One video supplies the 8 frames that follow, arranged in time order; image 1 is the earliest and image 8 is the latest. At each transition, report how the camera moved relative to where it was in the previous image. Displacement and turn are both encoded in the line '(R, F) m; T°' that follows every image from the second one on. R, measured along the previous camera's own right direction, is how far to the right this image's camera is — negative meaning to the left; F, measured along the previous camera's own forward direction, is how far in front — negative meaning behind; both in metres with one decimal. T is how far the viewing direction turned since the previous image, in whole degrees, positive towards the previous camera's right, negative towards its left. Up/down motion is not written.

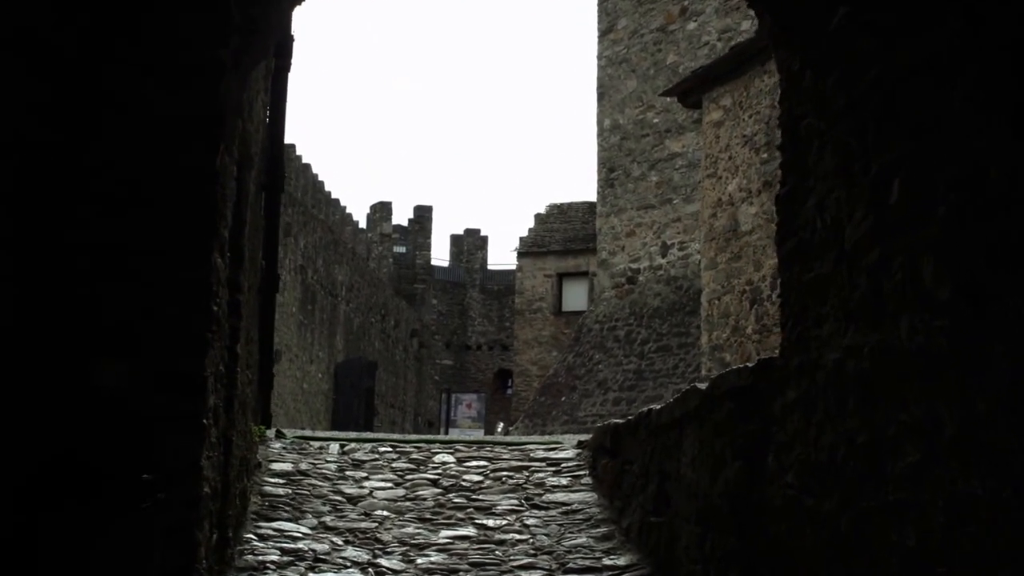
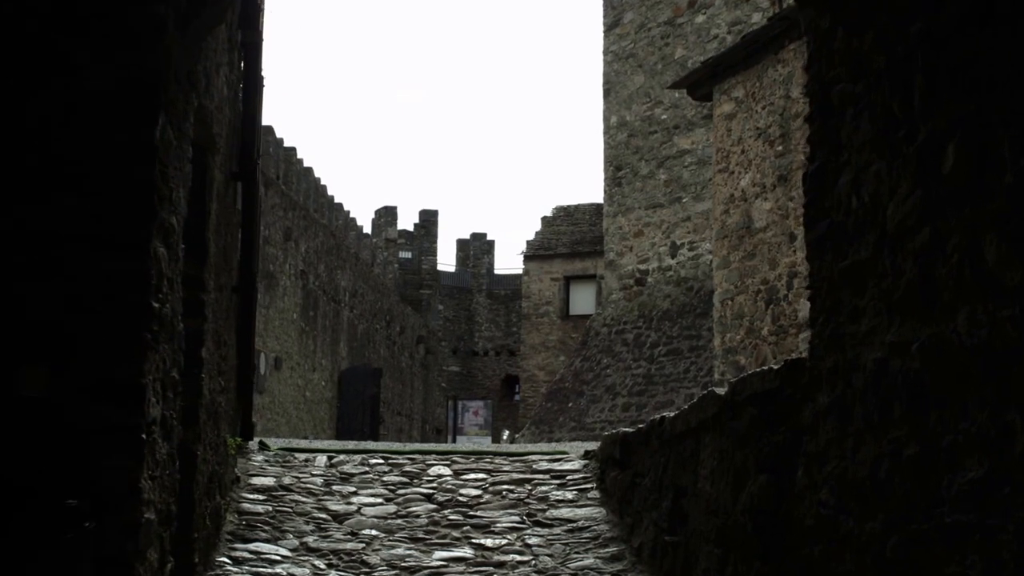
(0.0, +0.5) m; 0°
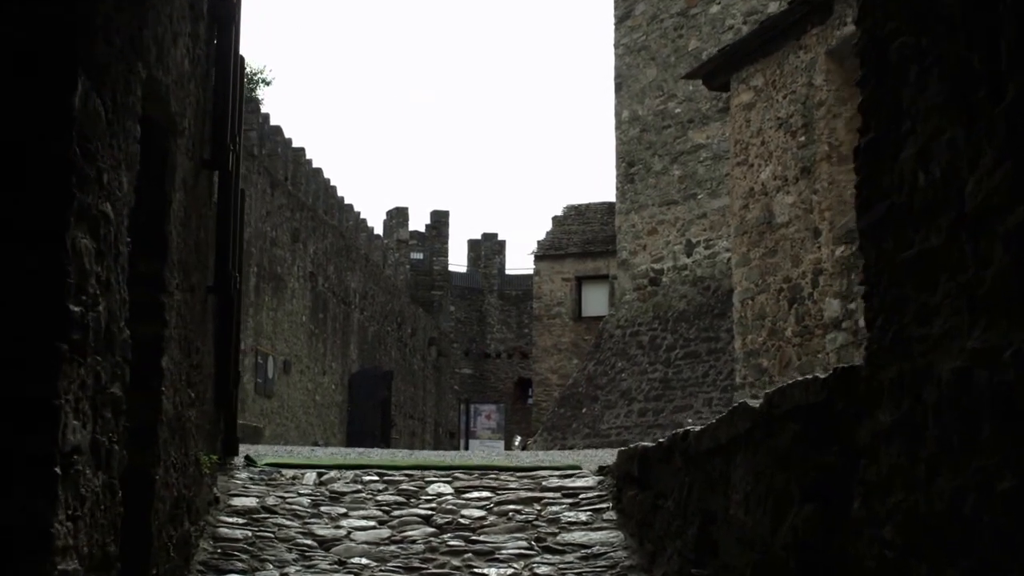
(0.0, +0.6) m; -1°
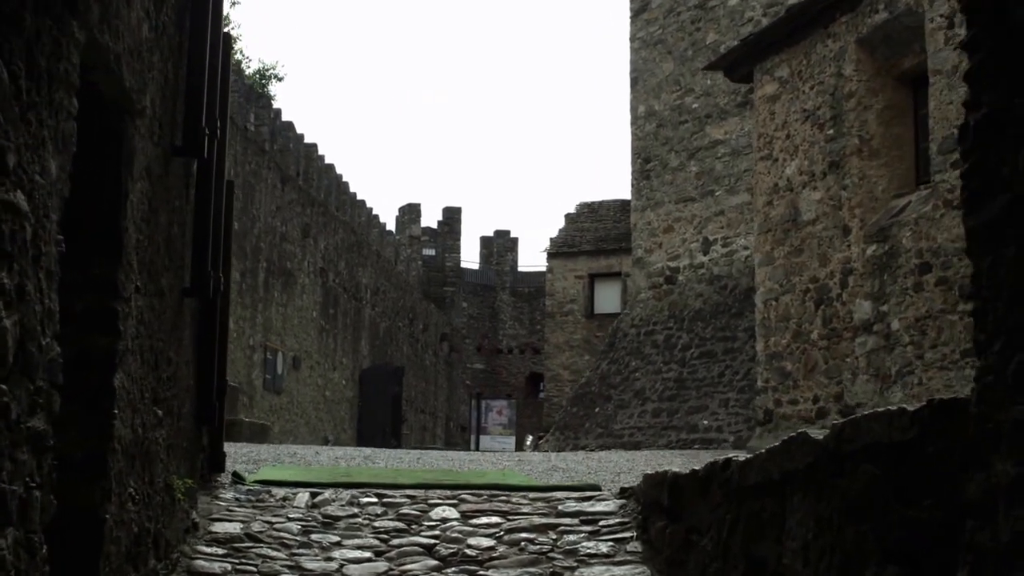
(0.0, +0.6) m; -1°
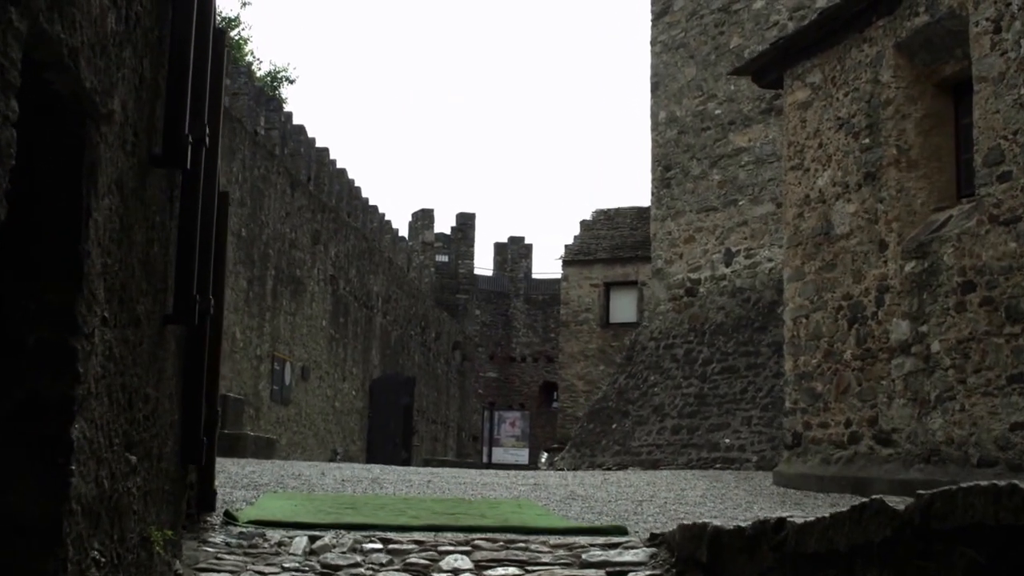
(0.0, +0.5) m; -1°
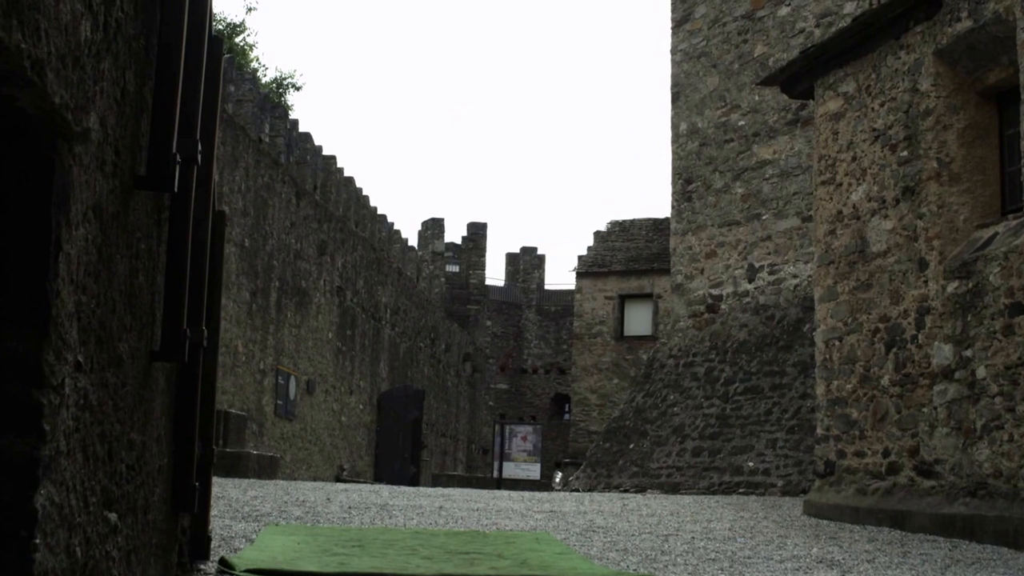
(-0.1, +0.5) m; -1°
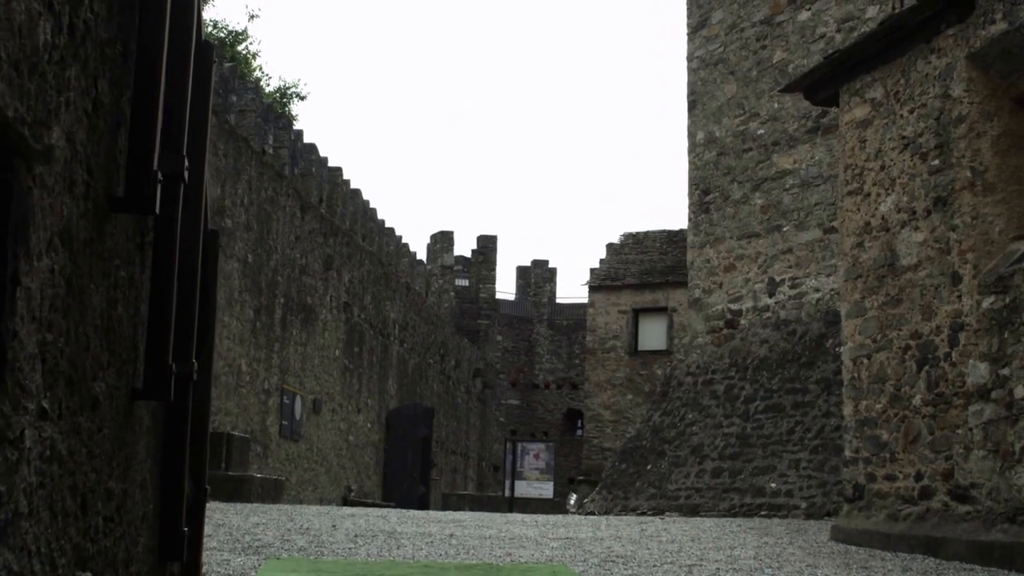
(0.0, +0.4) m; -1°
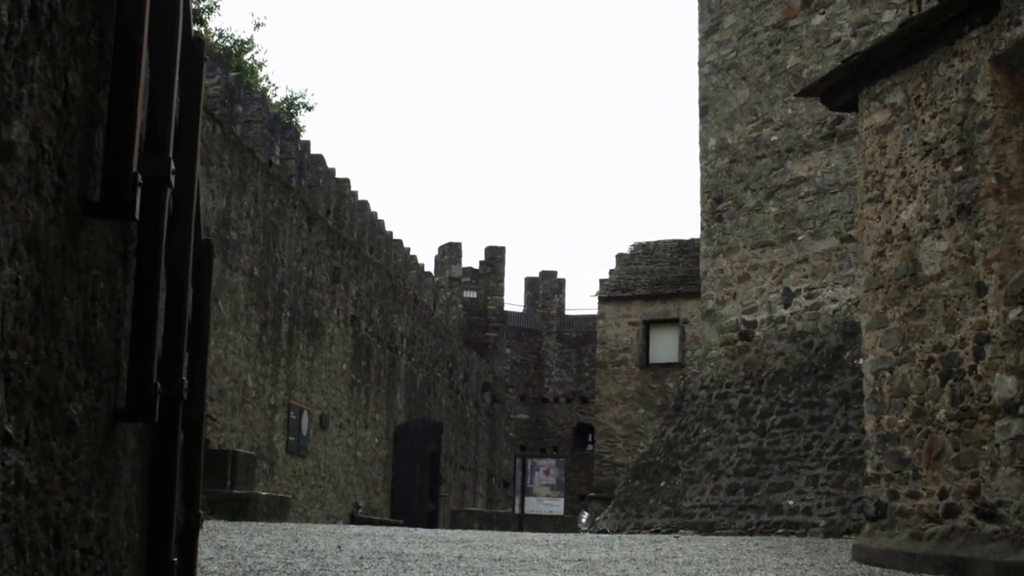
(0.0, +0.3) m; 0°
